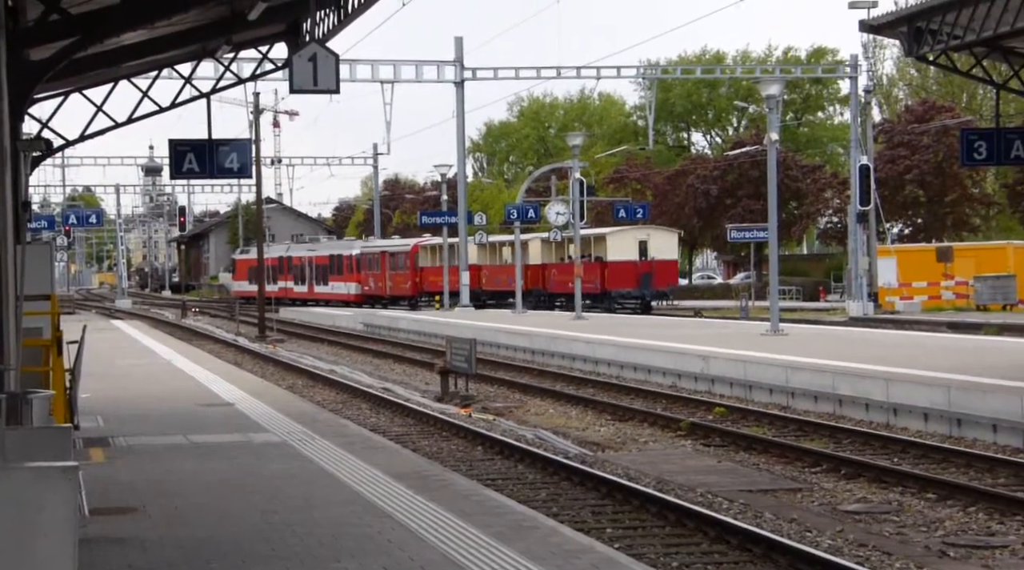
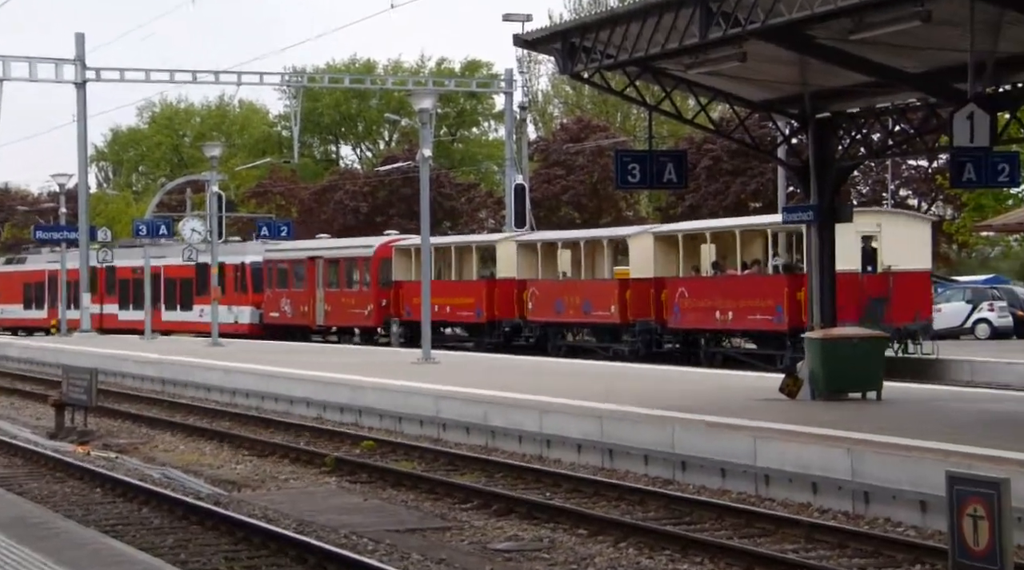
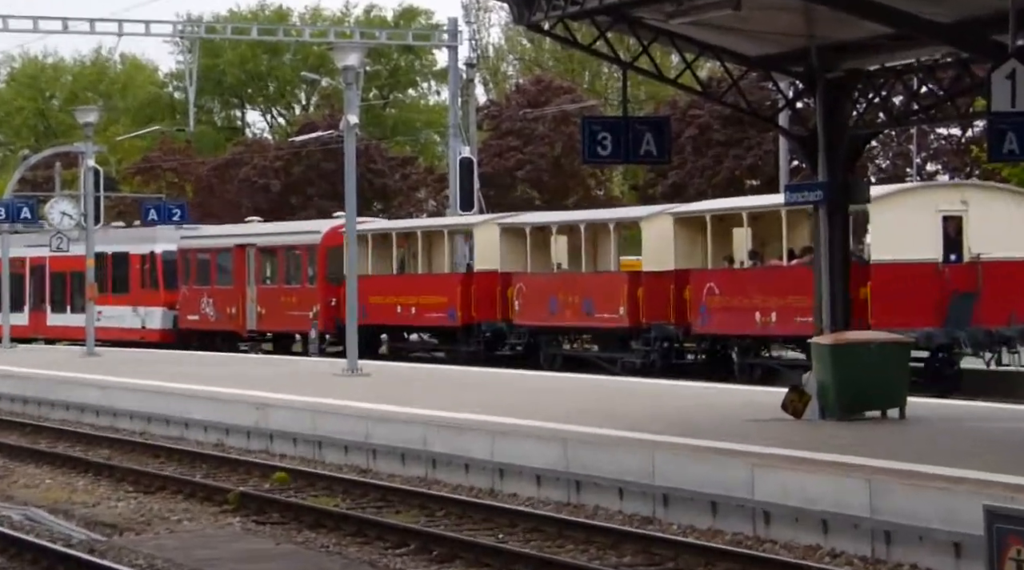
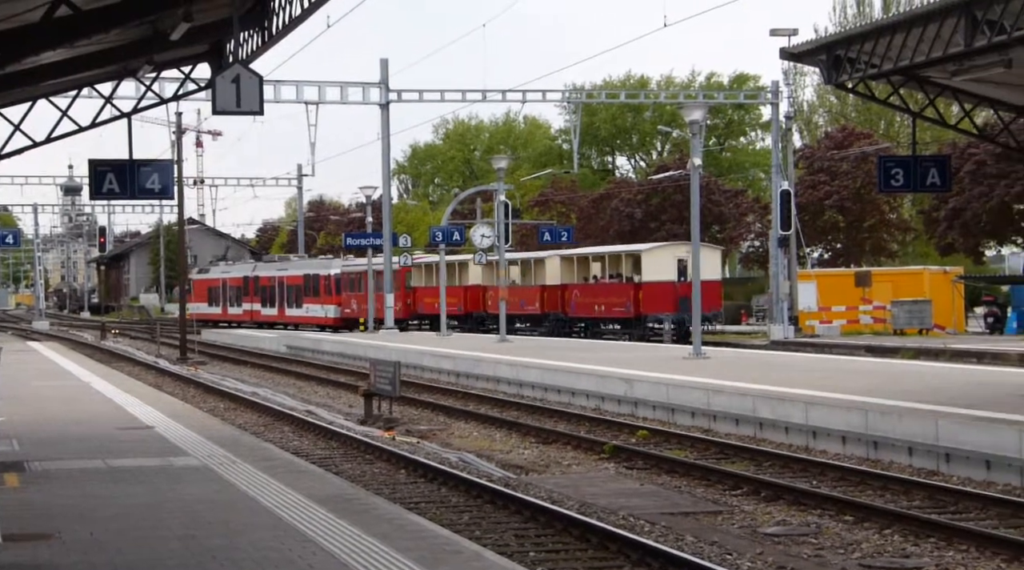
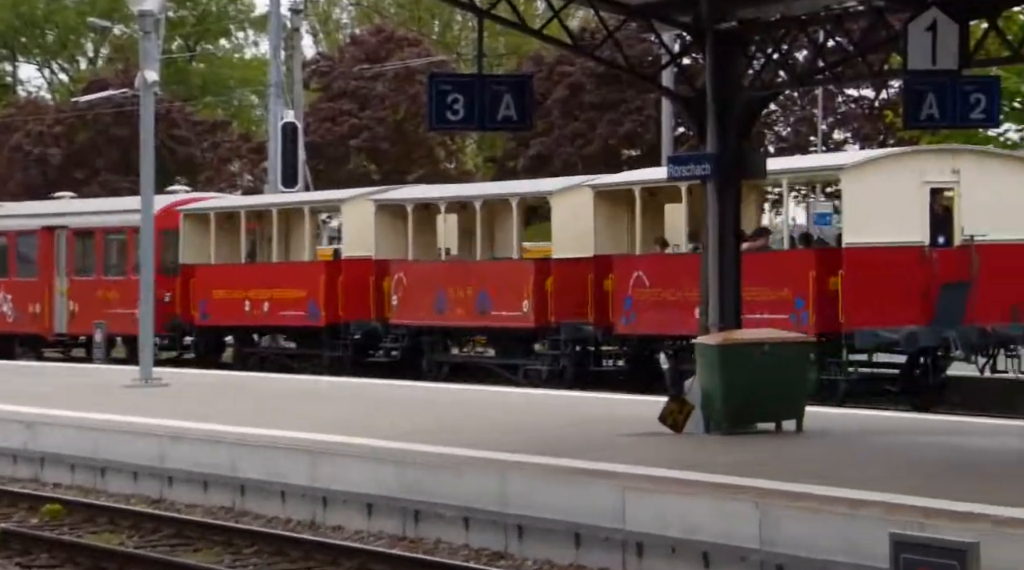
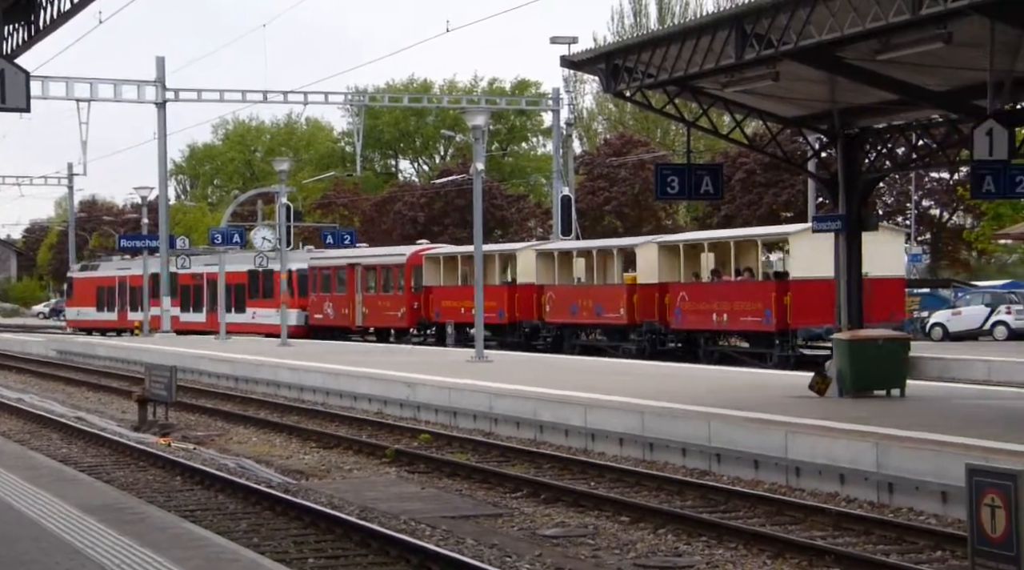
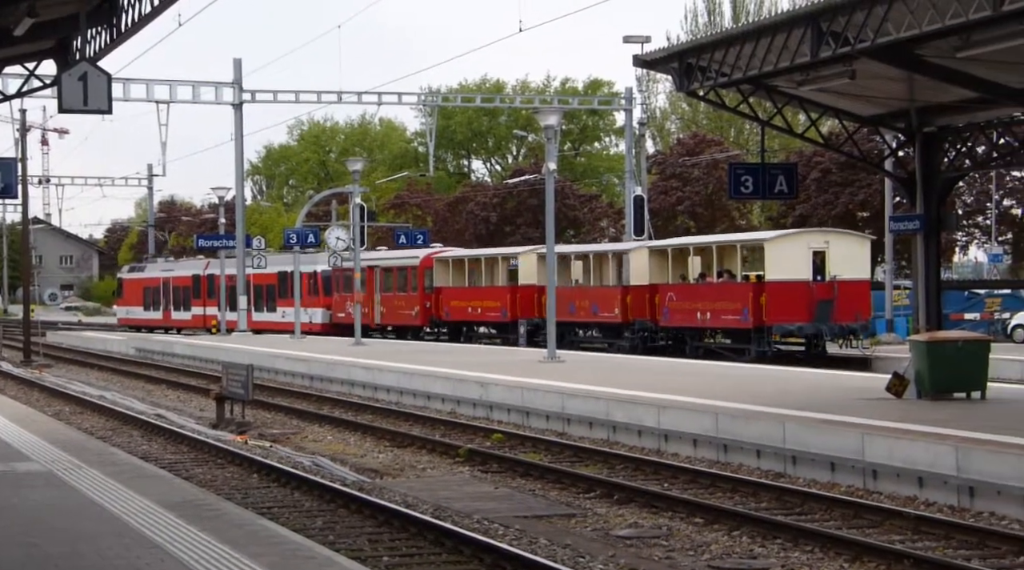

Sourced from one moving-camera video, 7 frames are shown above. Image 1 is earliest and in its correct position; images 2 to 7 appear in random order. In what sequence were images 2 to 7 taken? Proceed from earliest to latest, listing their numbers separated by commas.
4, 7, 6, 2, 3, 5
